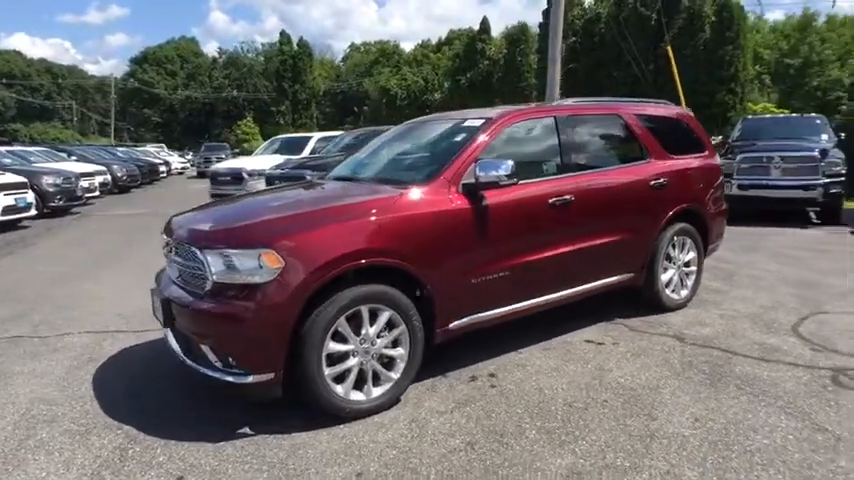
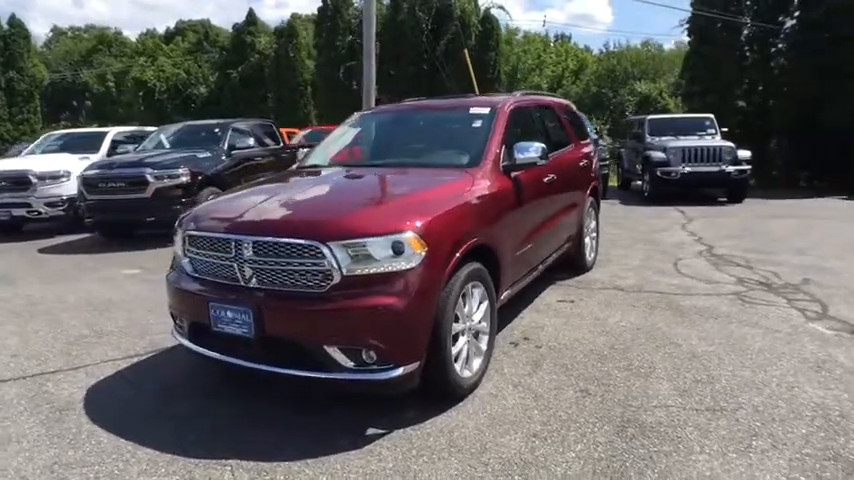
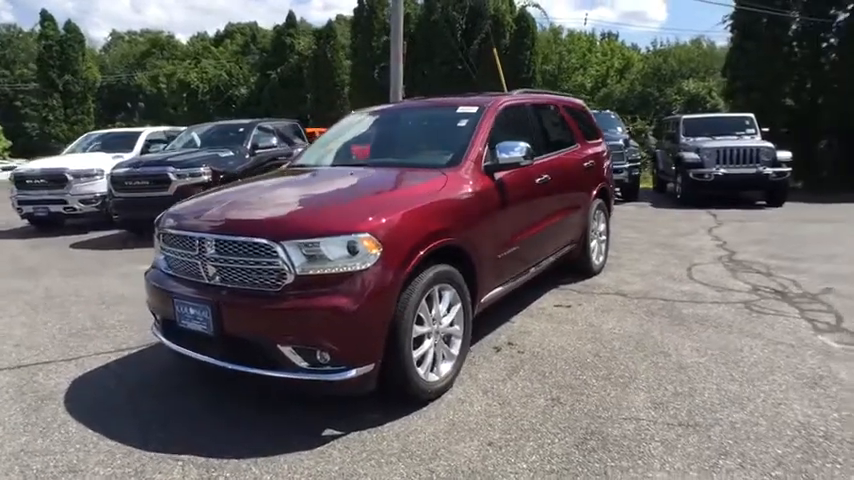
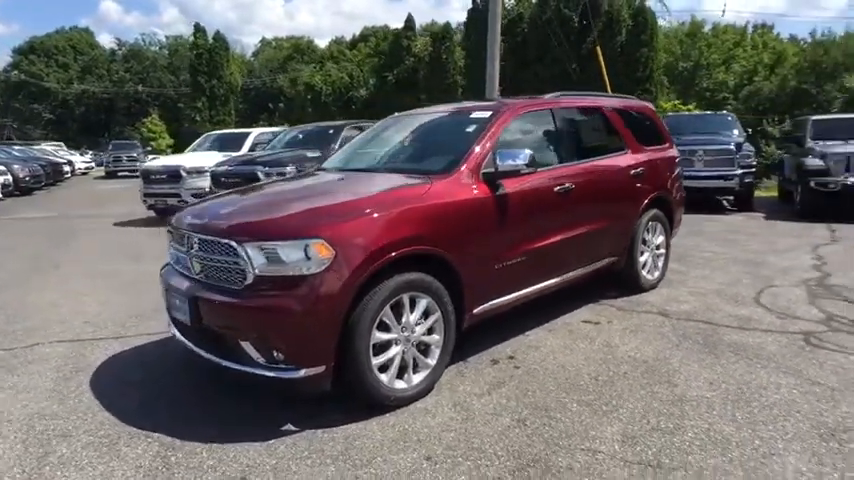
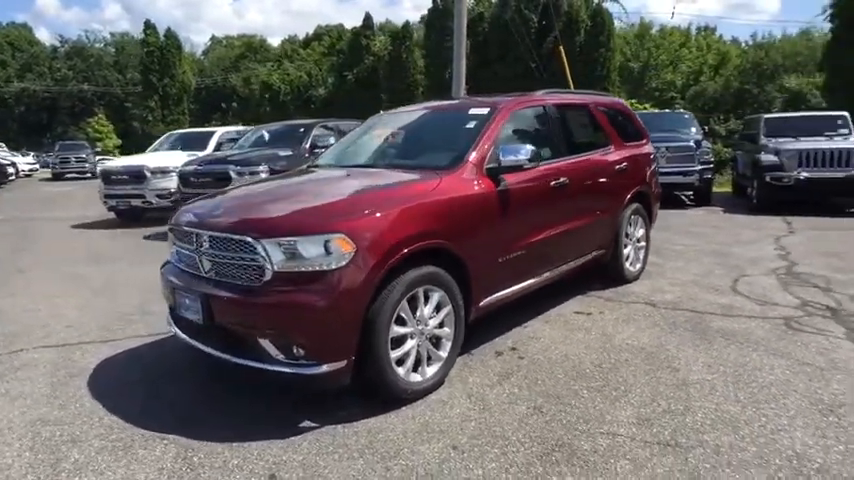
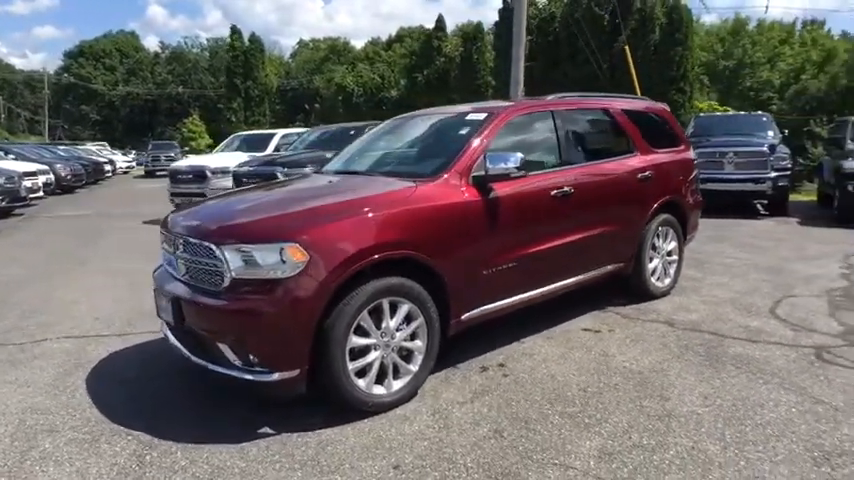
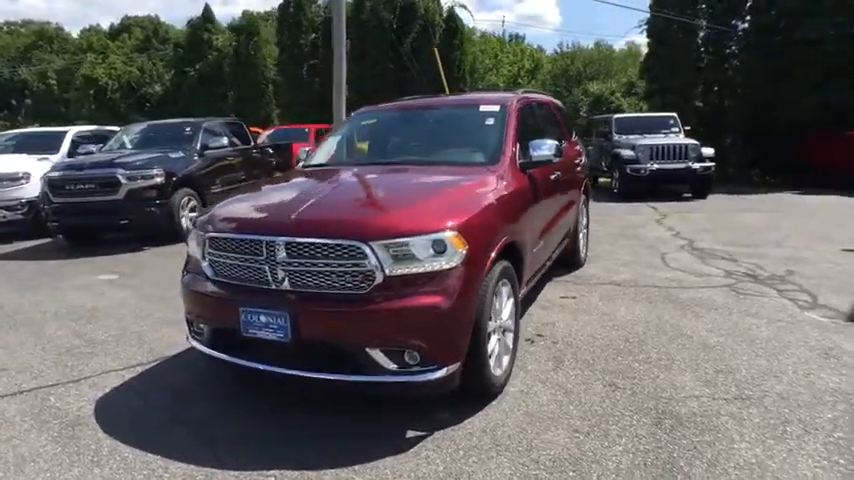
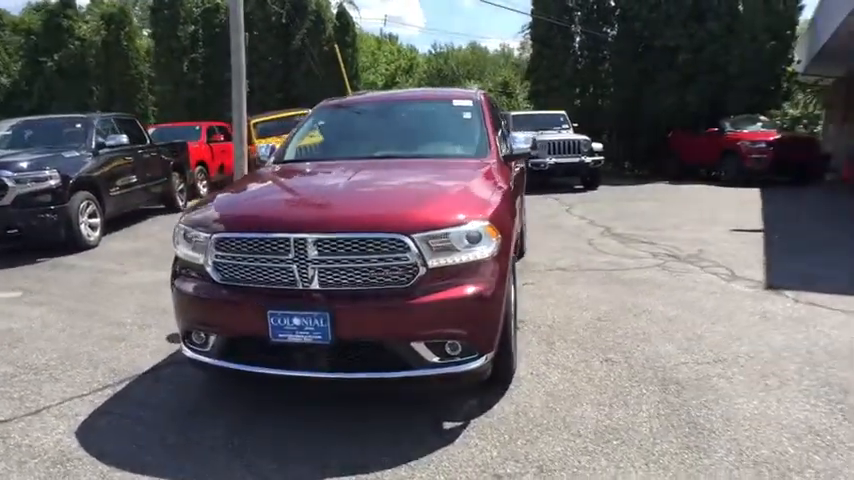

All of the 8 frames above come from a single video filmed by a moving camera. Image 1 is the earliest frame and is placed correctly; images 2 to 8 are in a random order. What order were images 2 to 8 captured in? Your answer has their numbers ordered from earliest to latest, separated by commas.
6, 4, 5, 3, 2, 7, 8
